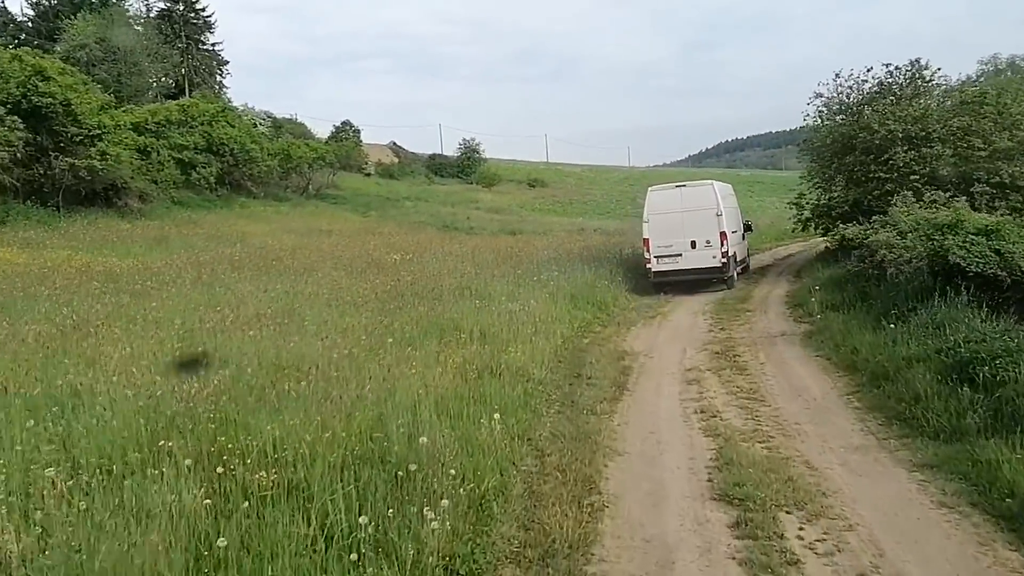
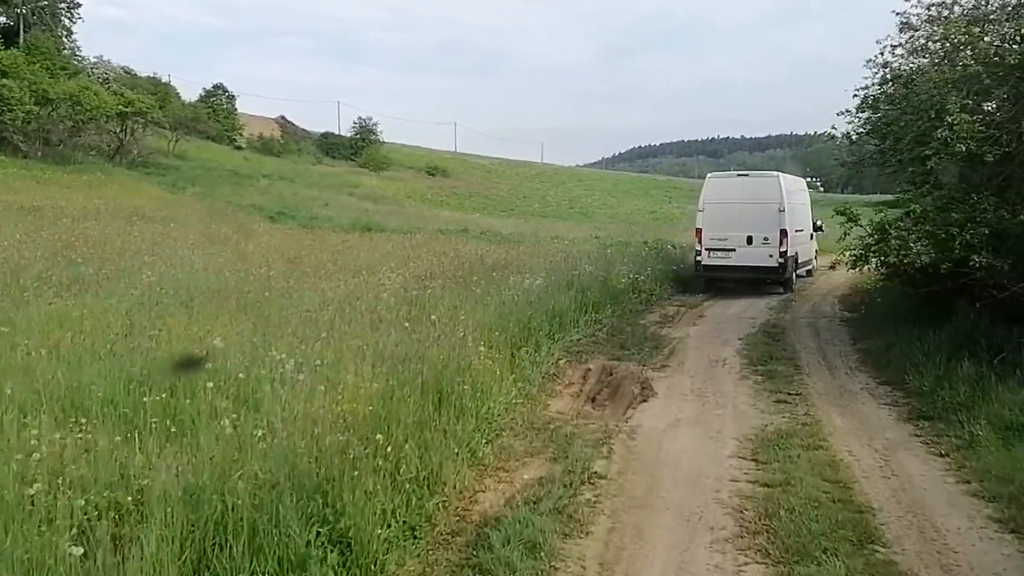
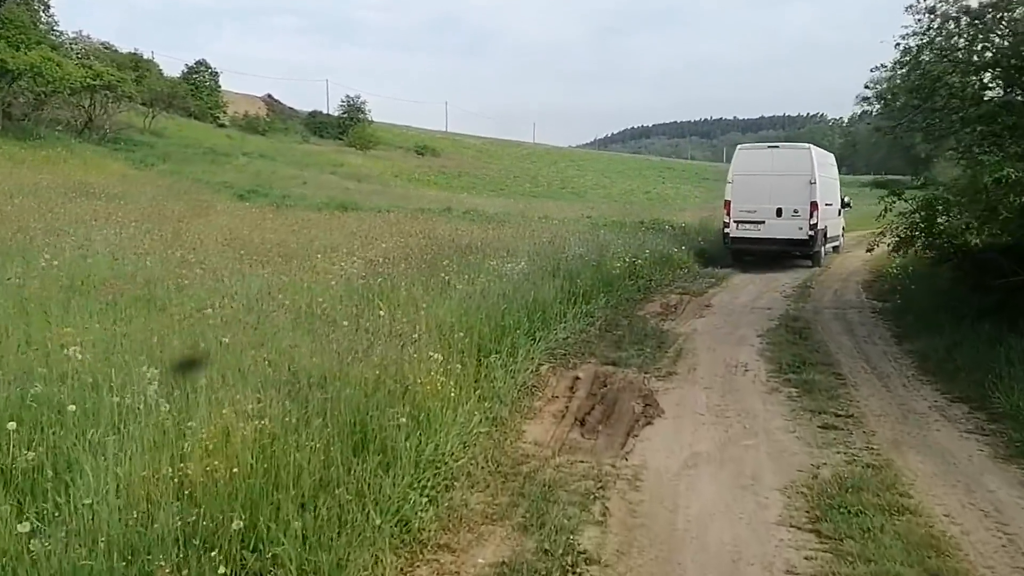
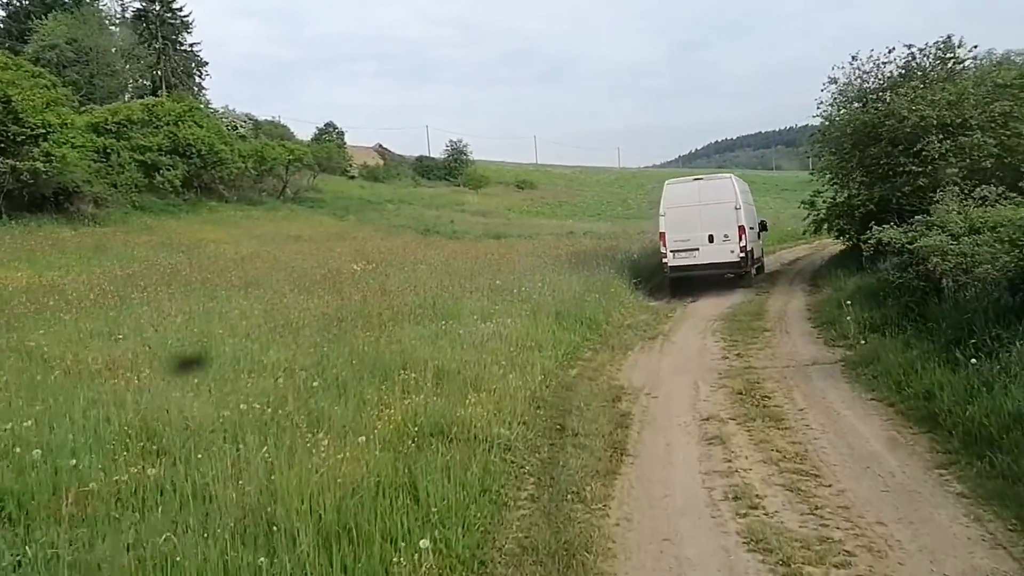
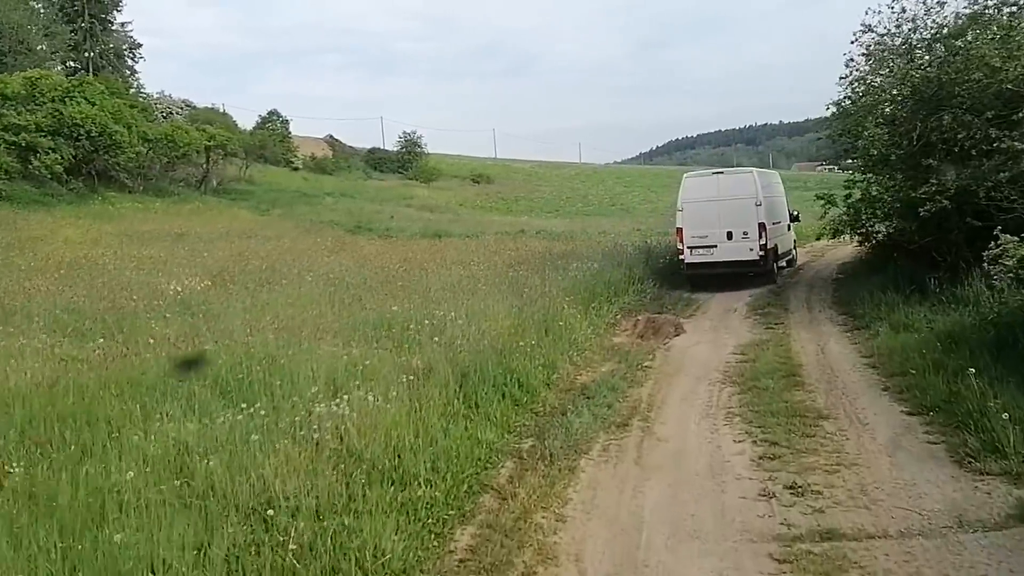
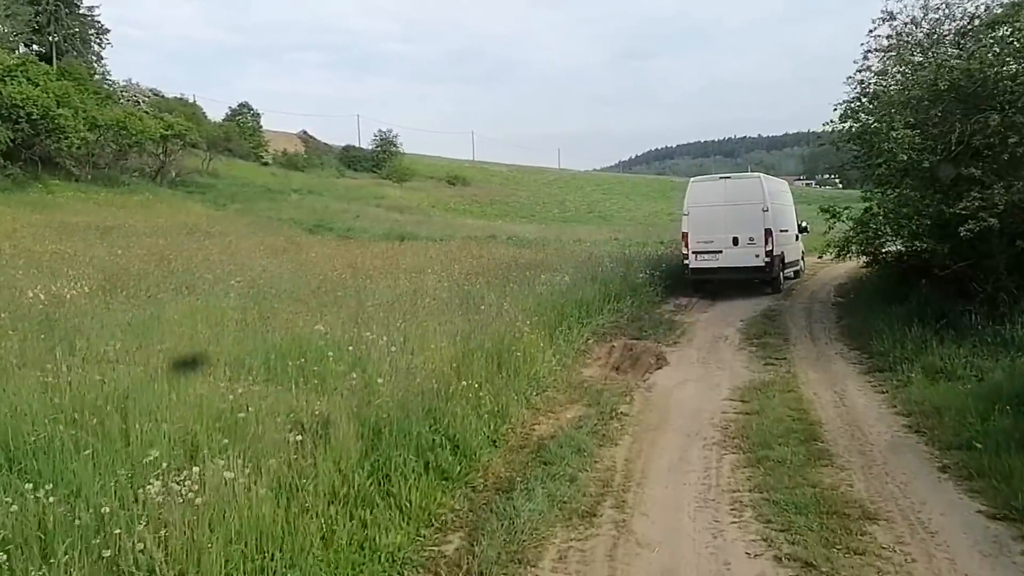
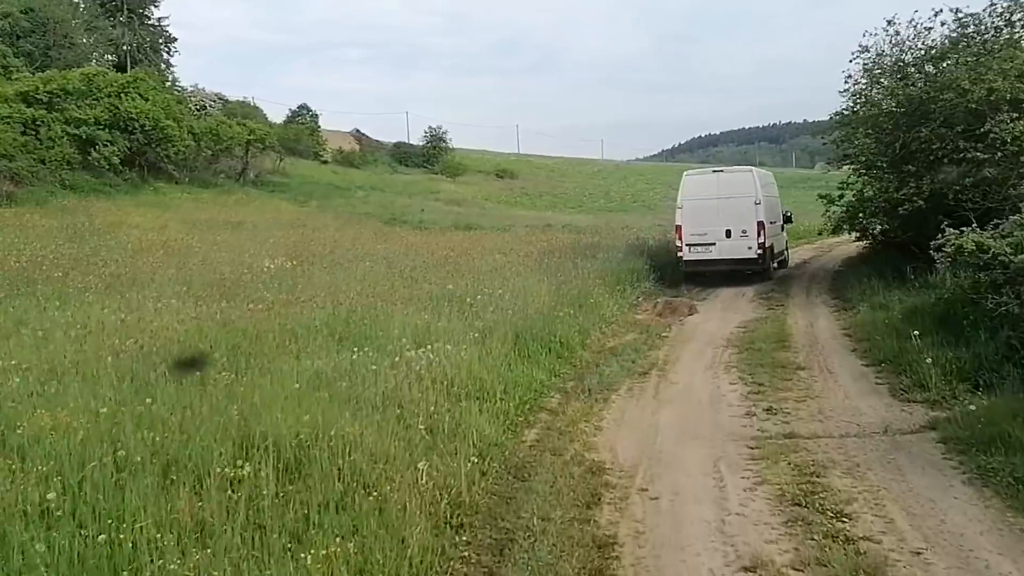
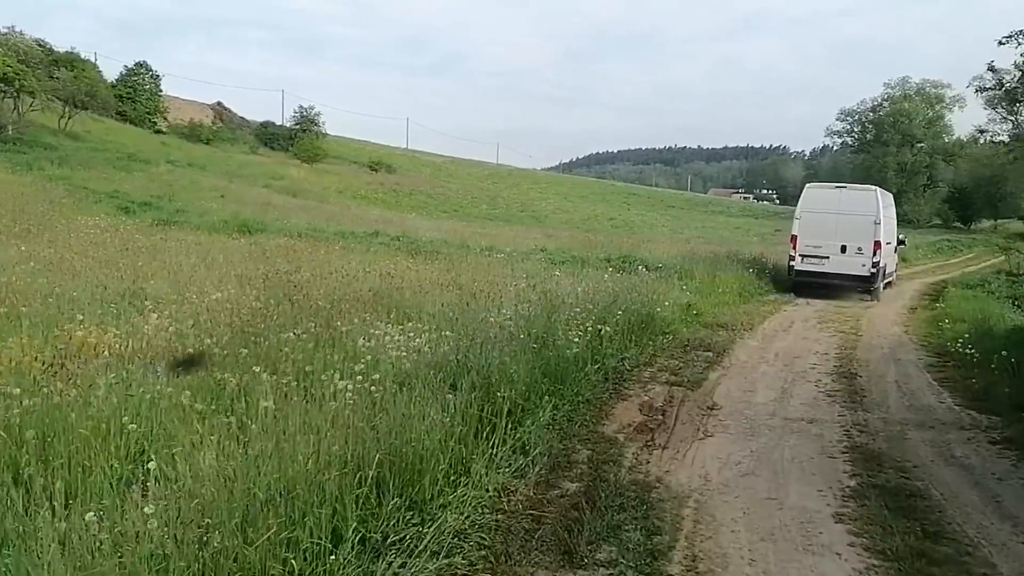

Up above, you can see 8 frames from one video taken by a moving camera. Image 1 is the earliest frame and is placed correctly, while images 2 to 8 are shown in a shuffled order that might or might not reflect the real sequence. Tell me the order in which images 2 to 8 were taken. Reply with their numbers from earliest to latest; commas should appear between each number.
4, 7, 5, 6, 2, 3, 8
